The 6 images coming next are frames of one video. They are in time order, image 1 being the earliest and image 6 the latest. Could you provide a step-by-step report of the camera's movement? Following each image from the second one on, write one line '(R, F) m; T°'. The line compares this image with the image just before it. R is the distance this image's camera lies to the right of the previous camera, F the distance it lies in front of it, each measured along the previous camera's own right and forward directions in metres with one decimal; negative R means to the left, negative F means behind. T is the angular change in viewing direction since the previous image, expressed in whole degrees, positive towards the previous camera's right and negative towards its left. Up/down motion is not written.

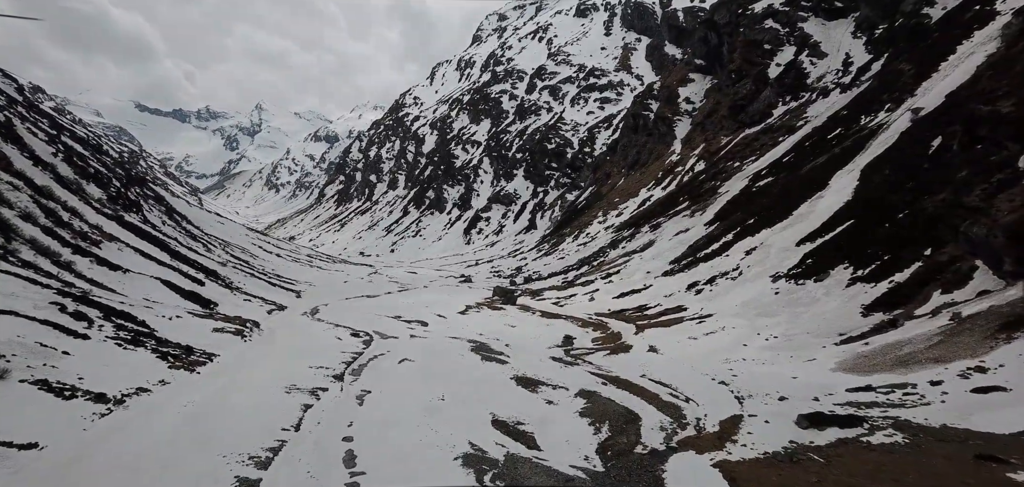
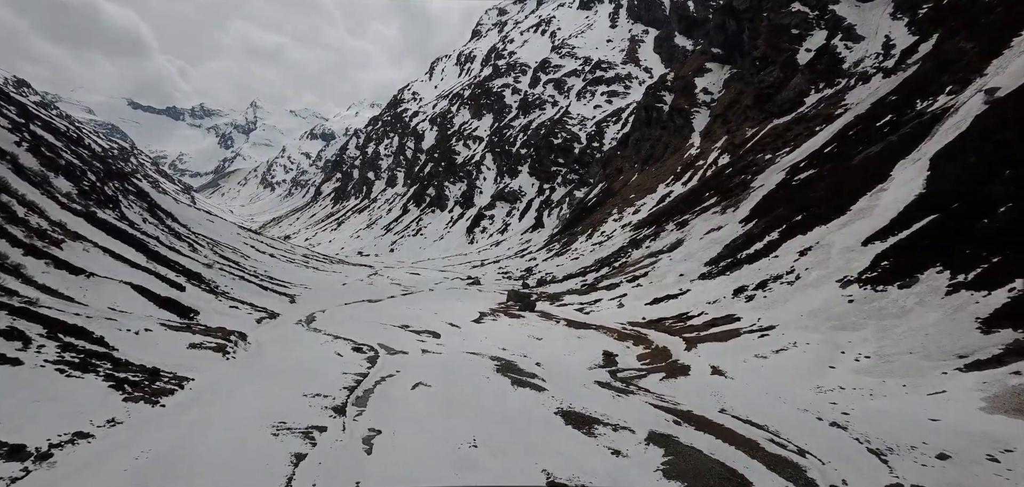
(-2.5, +6.4) m; 0°
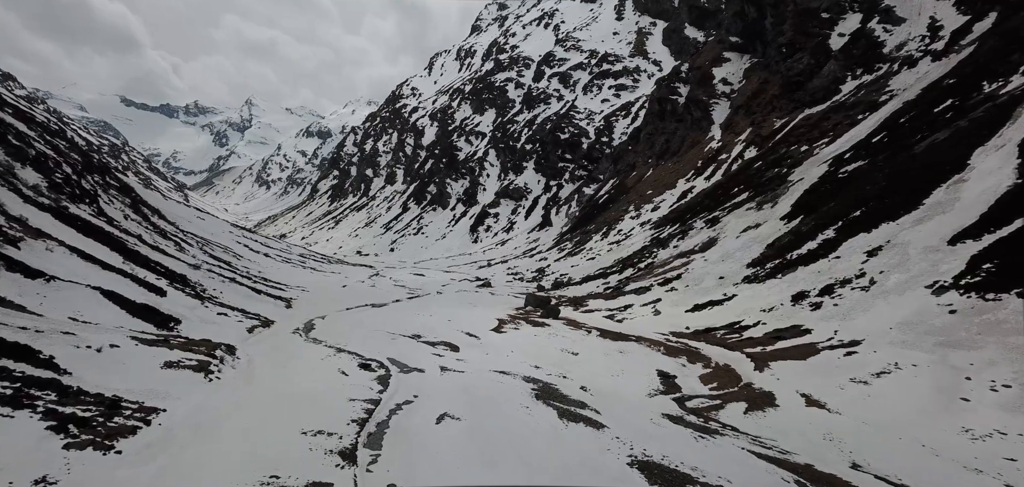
(-2.7, +5.9) m; 0°
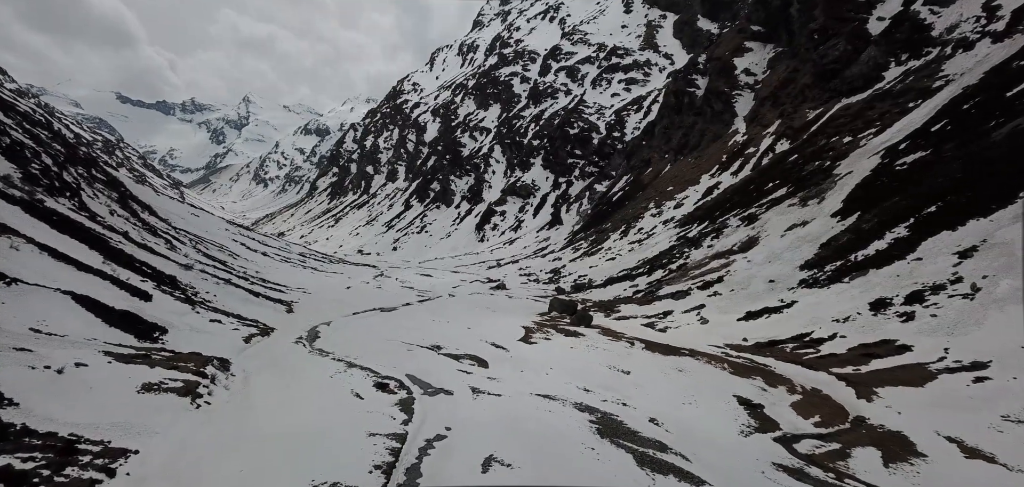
(-2.9, +5.4) m; 0°
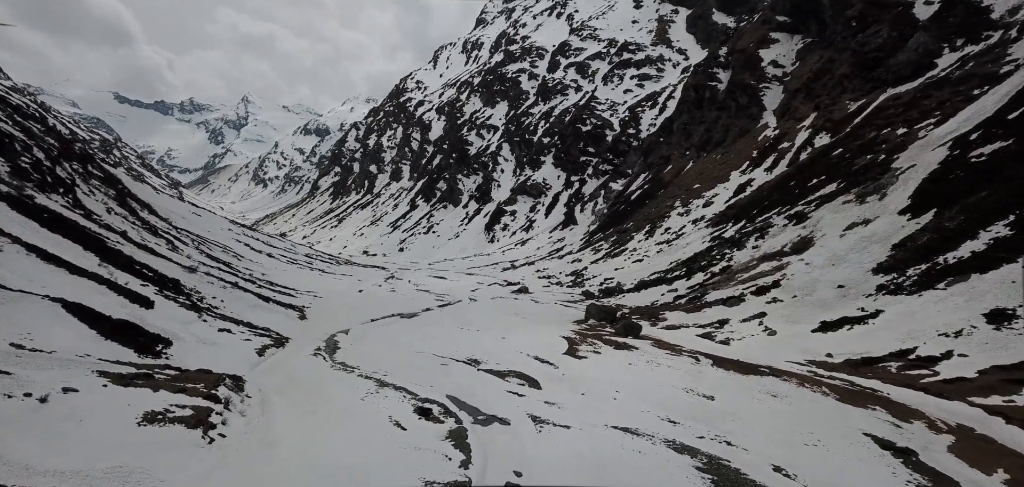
(-3.8, +4.6) m; 0°
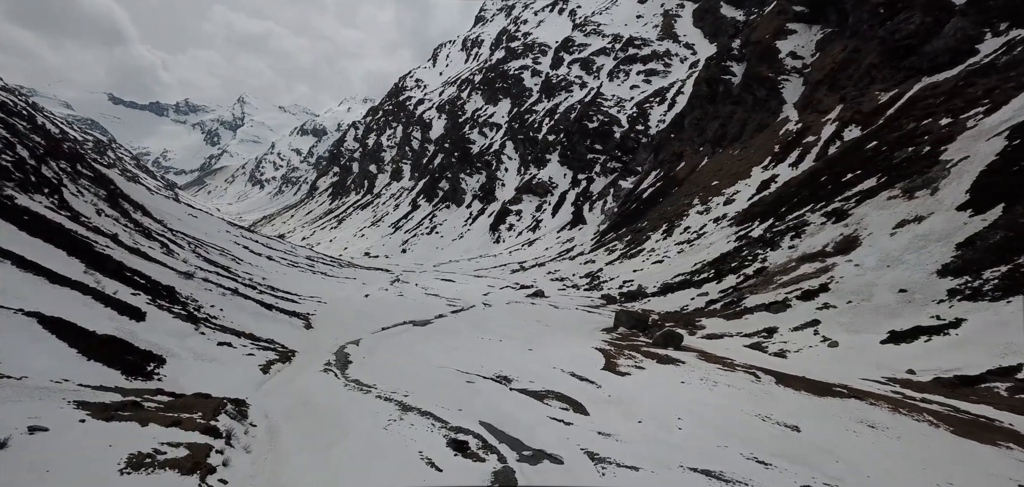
(-2.5, +3.8) m; 0°
